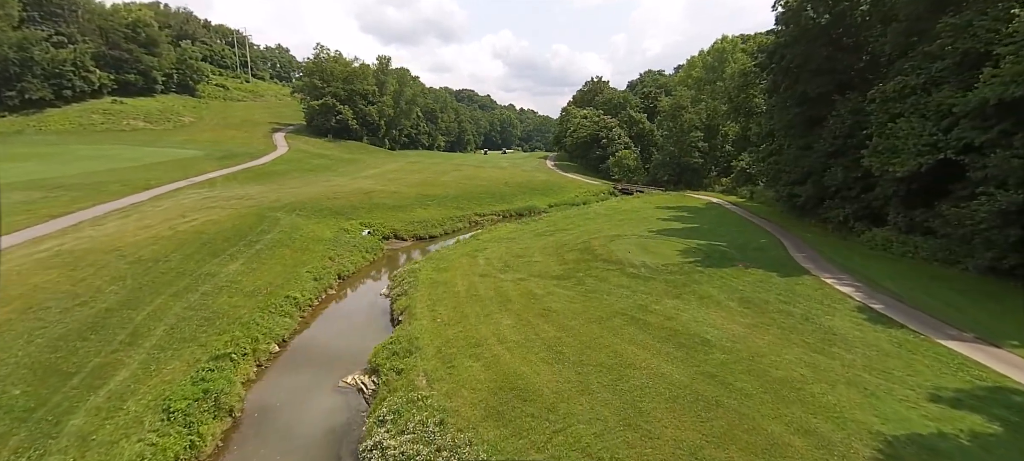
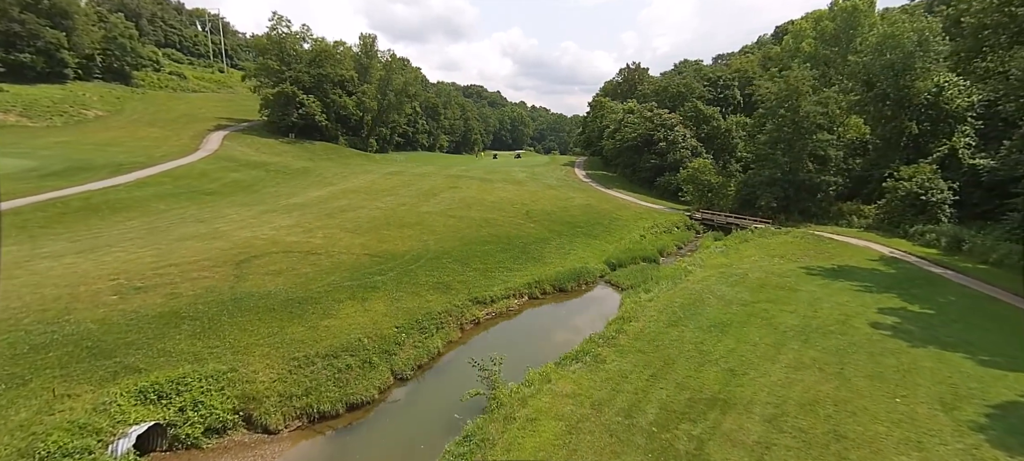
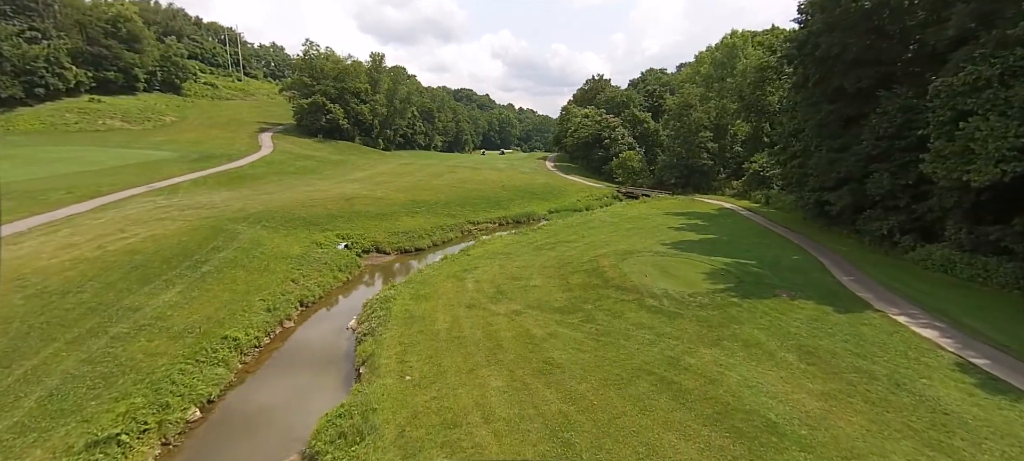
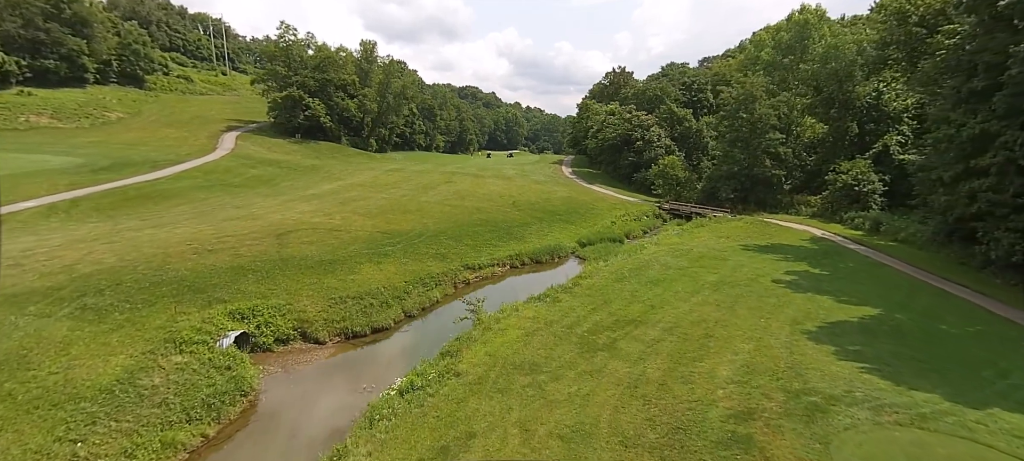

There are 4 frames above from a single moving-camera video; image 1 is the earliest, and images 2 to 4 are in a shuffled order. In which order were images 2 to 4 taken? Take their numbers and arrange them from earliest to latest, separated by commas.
3, 4, 2
